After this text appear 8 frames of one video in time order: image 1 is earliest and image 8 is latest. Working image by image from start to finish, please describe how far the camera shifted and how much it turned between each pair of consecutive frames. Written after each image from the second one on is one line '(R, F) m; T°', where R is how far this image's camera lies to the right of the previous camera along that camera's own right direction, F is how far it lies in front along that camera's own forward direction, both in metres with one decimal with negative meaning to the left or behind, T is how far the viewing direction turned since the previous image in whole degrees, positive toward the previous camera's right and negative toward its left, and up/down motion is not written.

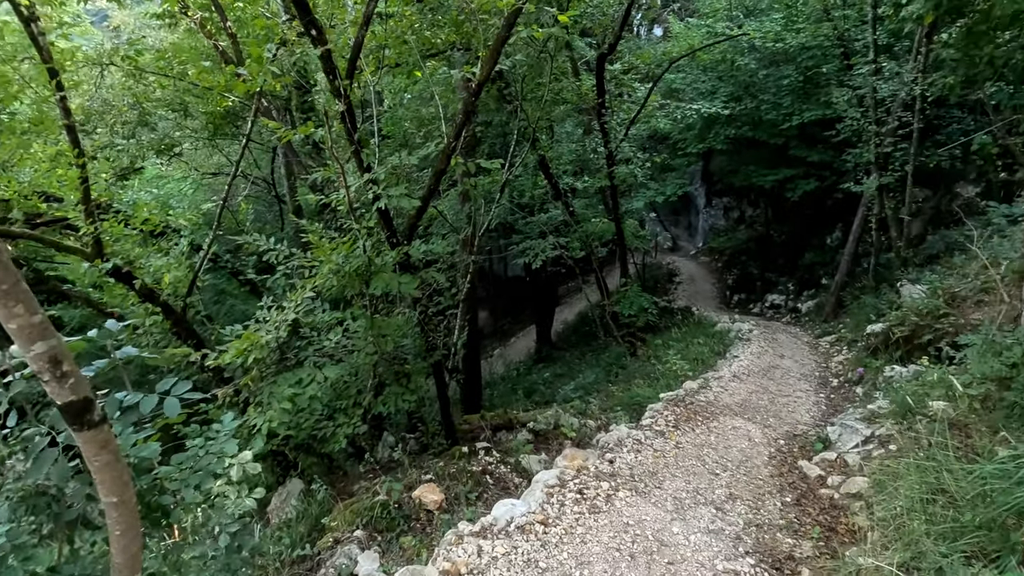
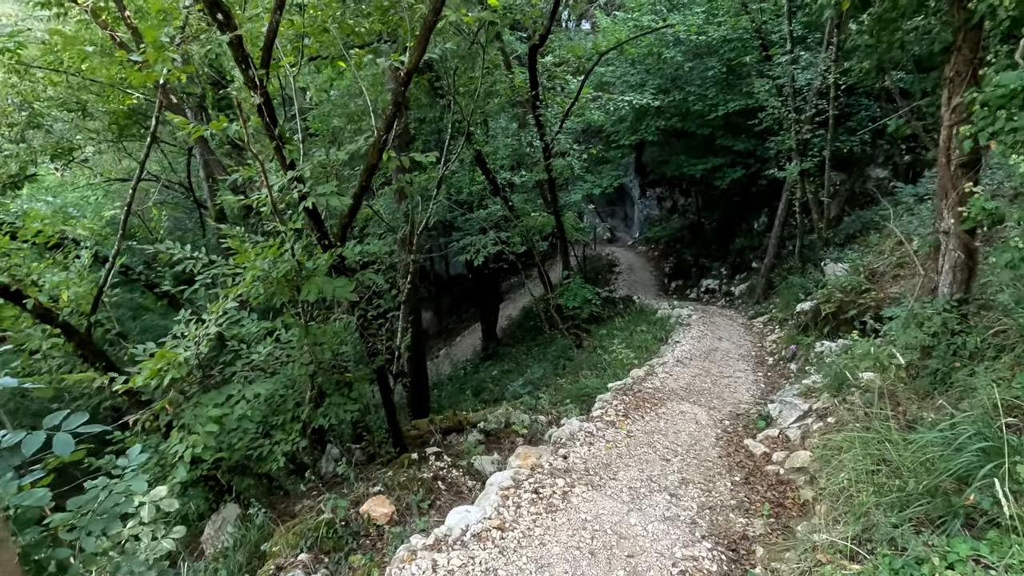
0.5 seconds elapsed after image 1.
(0.0, +0.2) m; +6°
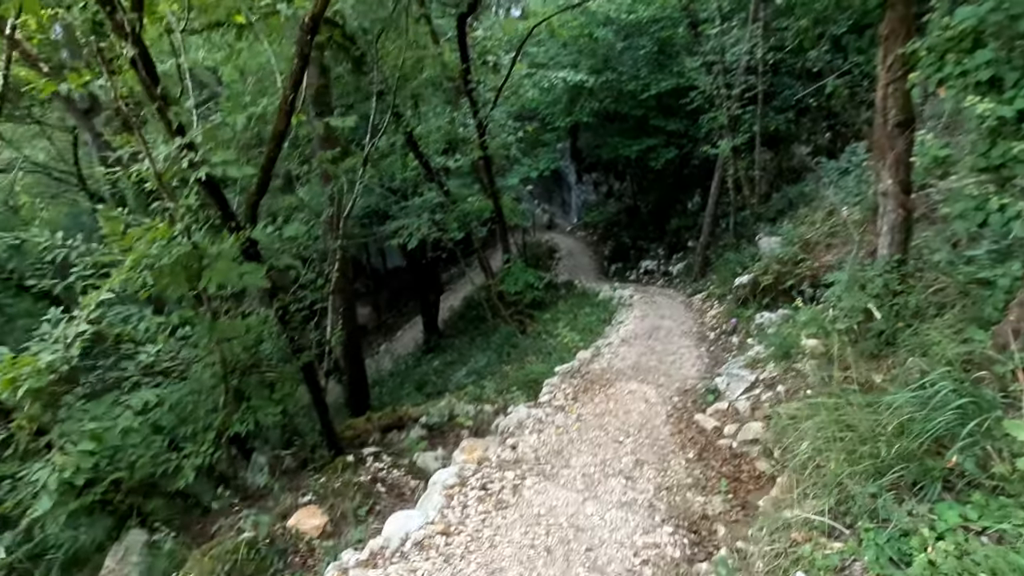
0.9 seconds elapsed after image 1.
(0.0, +0.4) m; +6°
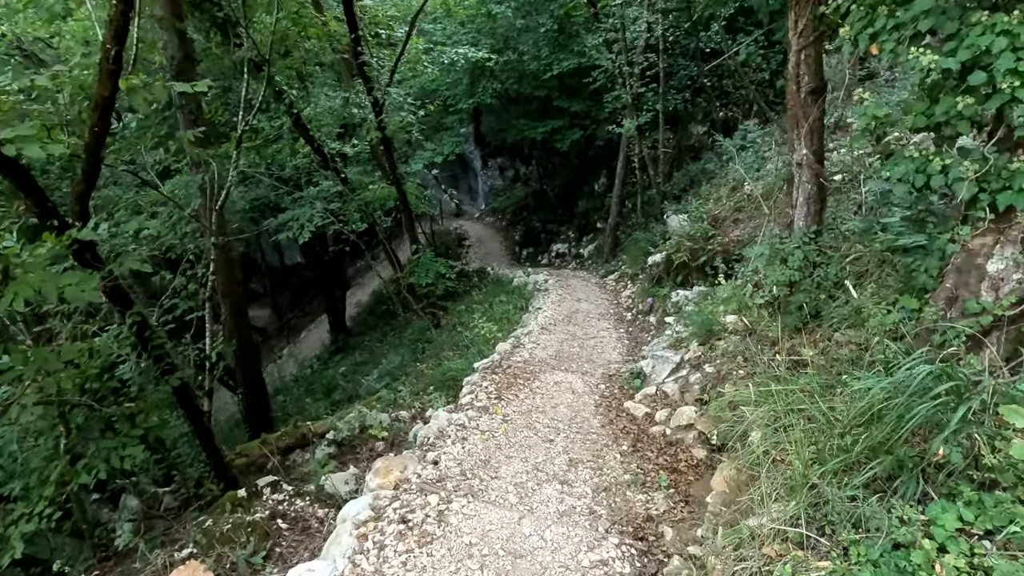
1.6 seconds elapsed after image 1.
(0.0, +0.5) m; +9°
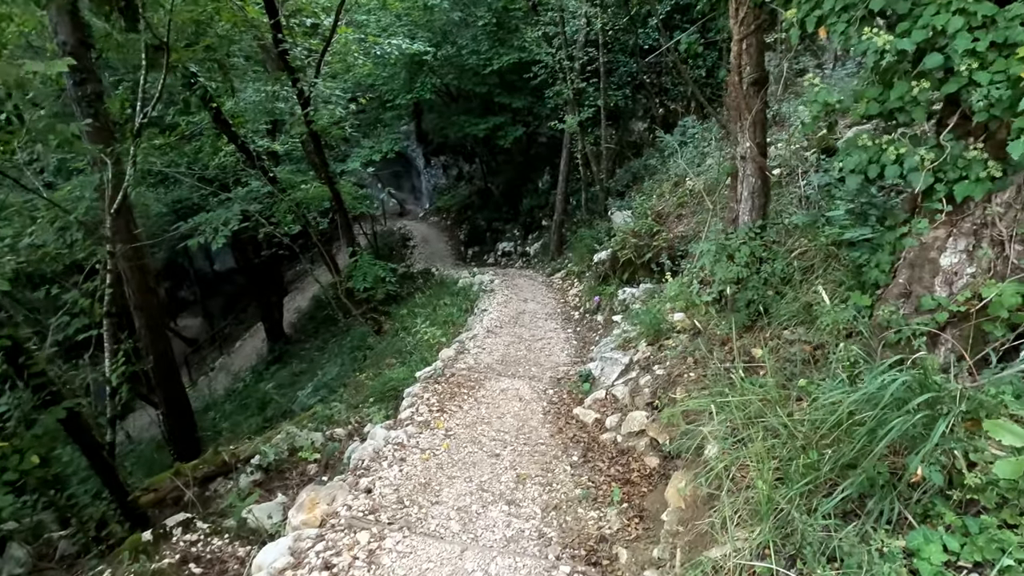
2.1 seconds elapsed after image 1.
(+0.1, +0.3) m; +5°
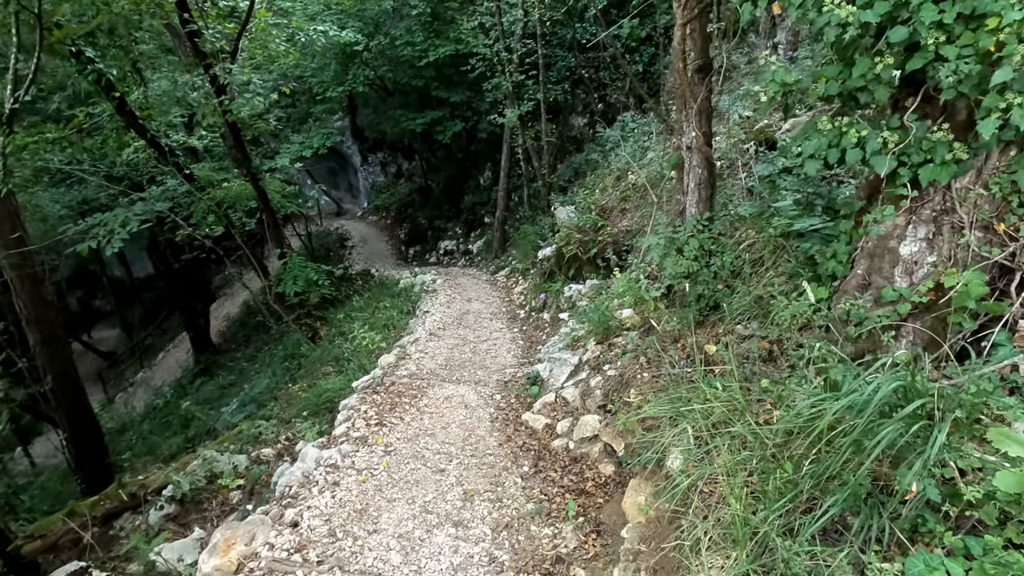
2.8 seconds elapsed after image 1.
(0.0, +0.3) m; +6°
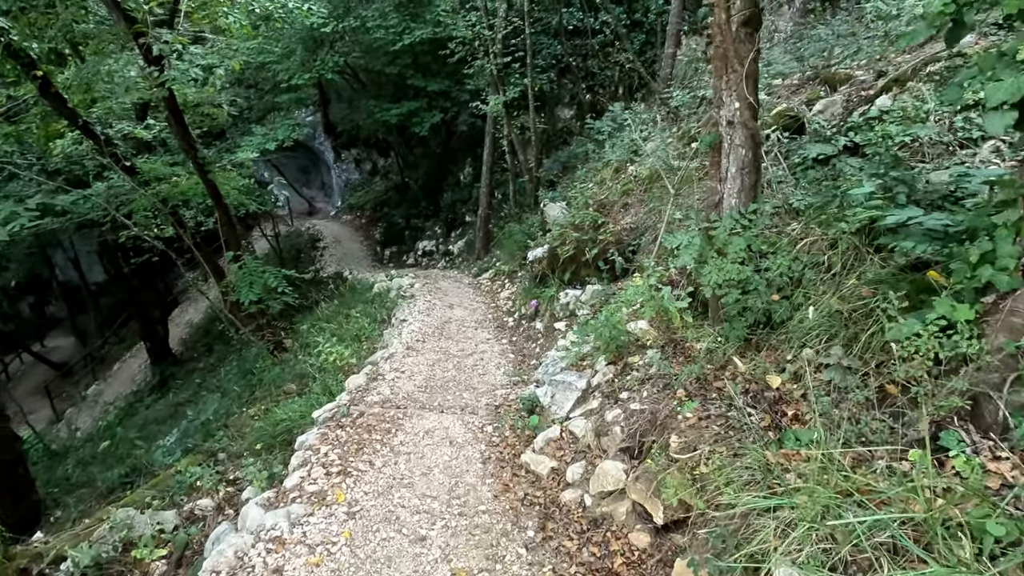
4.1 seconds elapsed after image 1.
(-0.1, +0.9) m; +2°
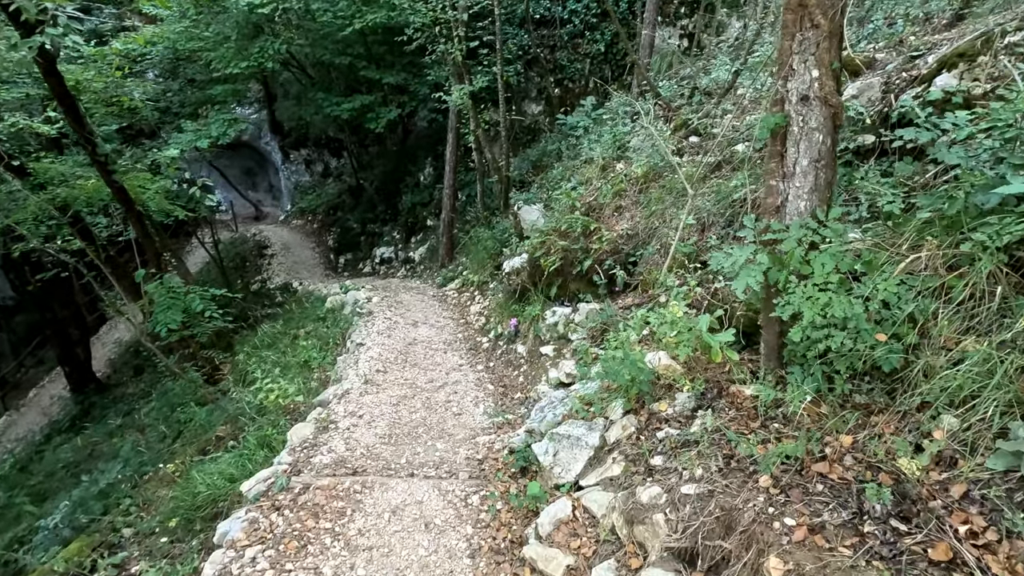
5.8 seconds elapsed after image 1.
(-0.2, +1.0) m; +4°
